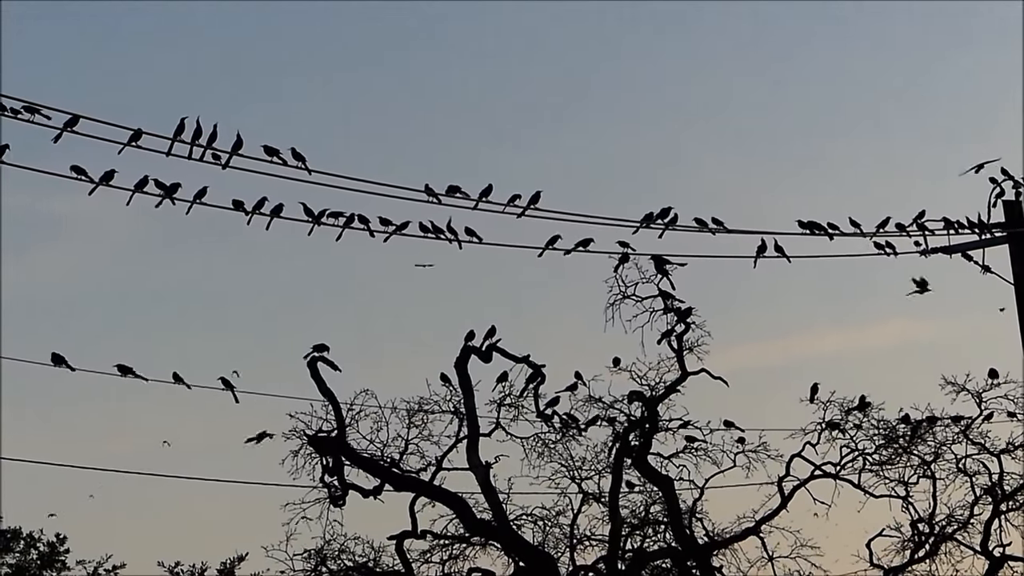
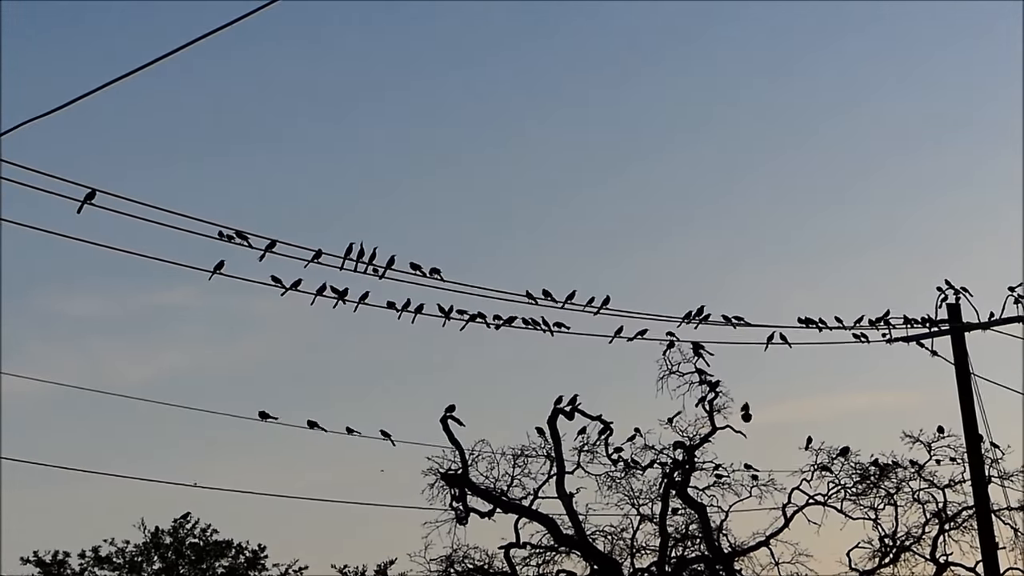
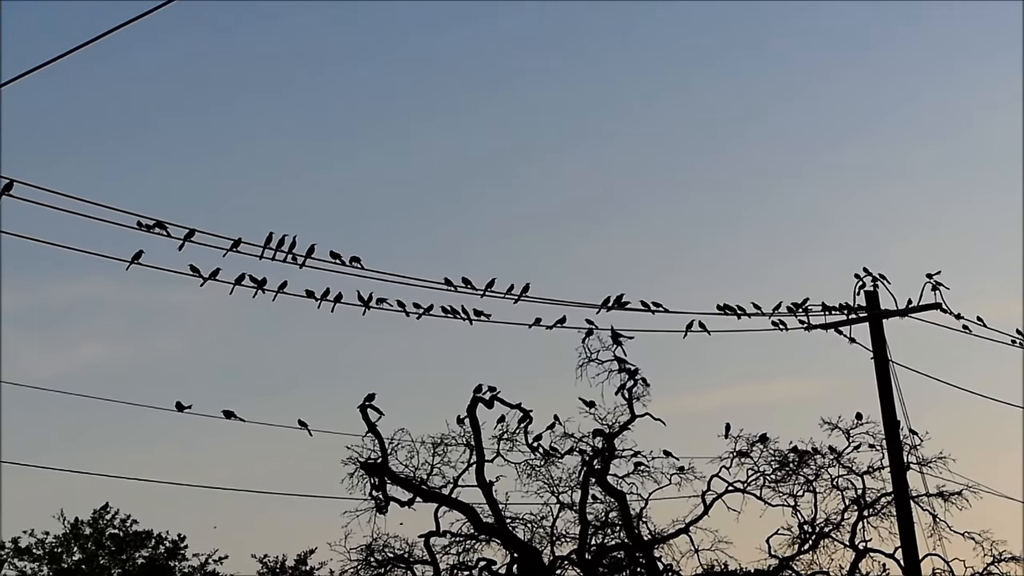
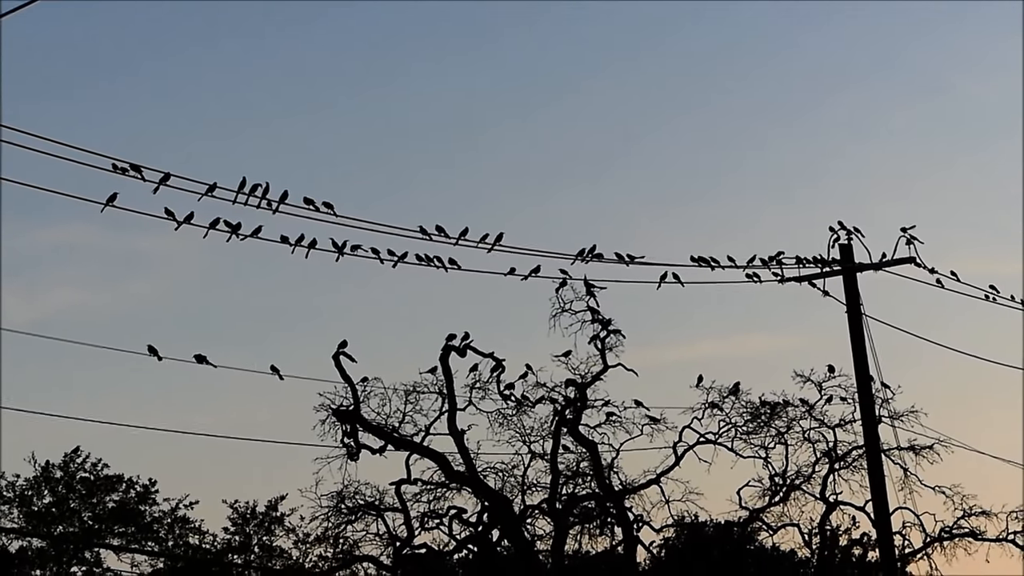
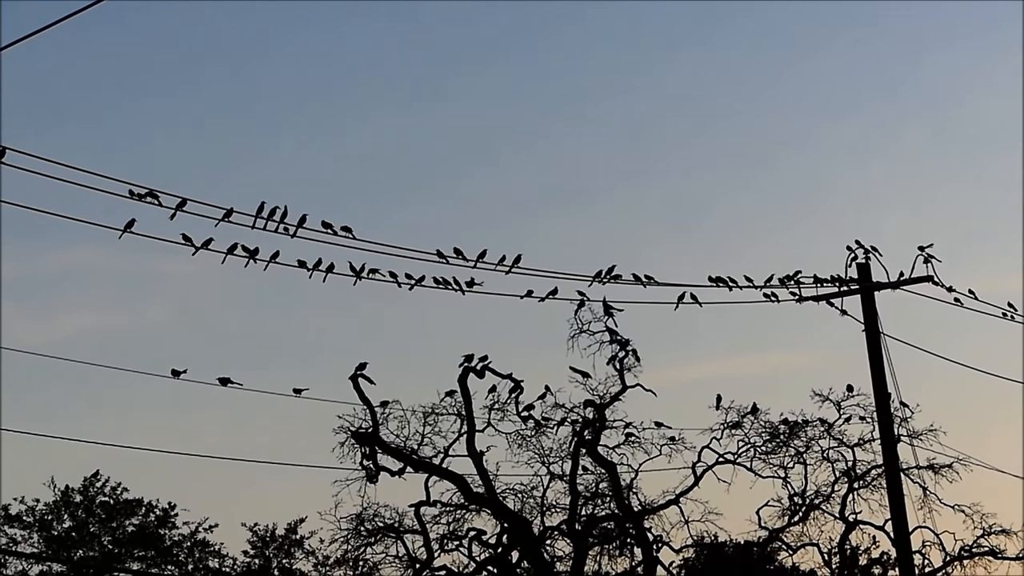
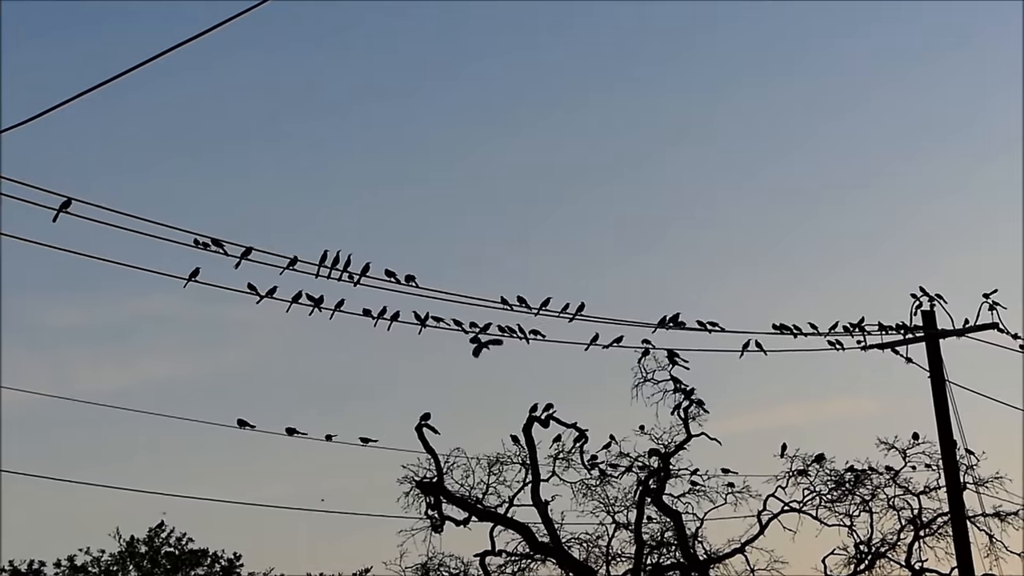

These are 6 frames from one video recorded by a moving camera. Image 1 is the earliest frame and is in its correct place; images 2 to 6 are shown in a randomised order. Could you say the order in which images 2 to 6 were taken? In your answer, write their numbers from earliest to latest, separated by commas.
2, 6, 3, 5, 4
